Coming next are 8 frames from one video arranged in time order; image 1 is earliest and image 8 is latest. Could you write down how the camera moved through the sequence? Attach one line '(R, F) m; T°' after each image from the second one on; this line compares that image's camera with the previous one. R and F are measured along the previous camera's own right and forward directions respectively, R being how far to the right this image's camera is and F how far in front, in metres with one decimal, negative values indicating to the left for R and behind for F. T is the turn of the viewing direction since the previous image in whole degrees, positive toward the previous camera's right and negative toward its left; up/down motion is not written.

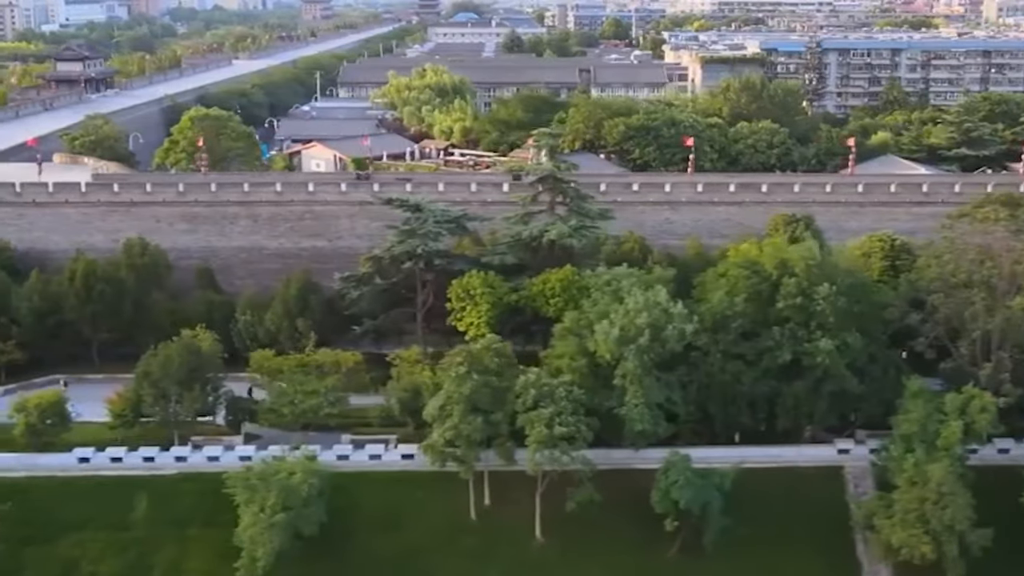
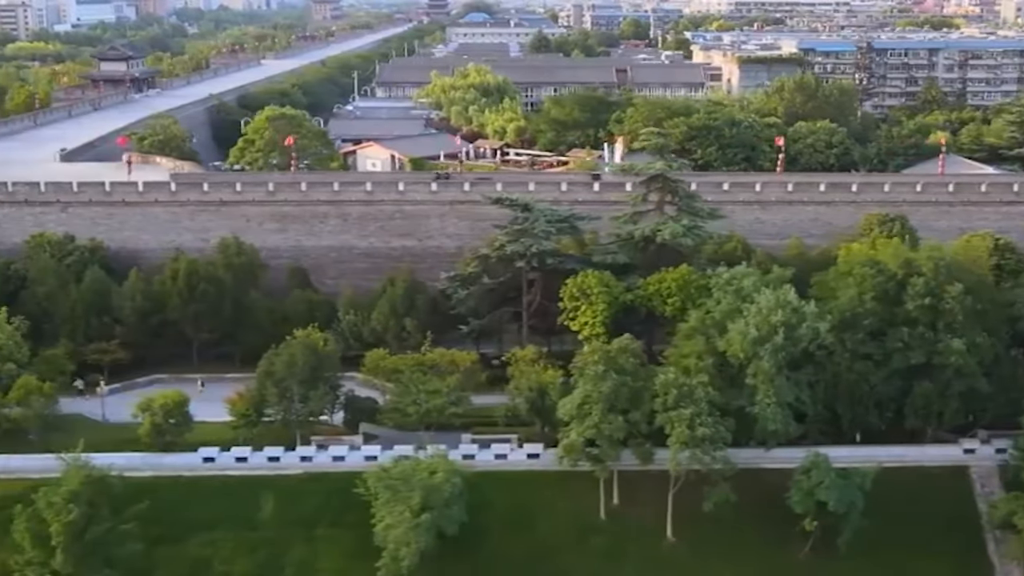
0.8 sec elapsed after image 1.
(-1.1, 0.0) m; 0°
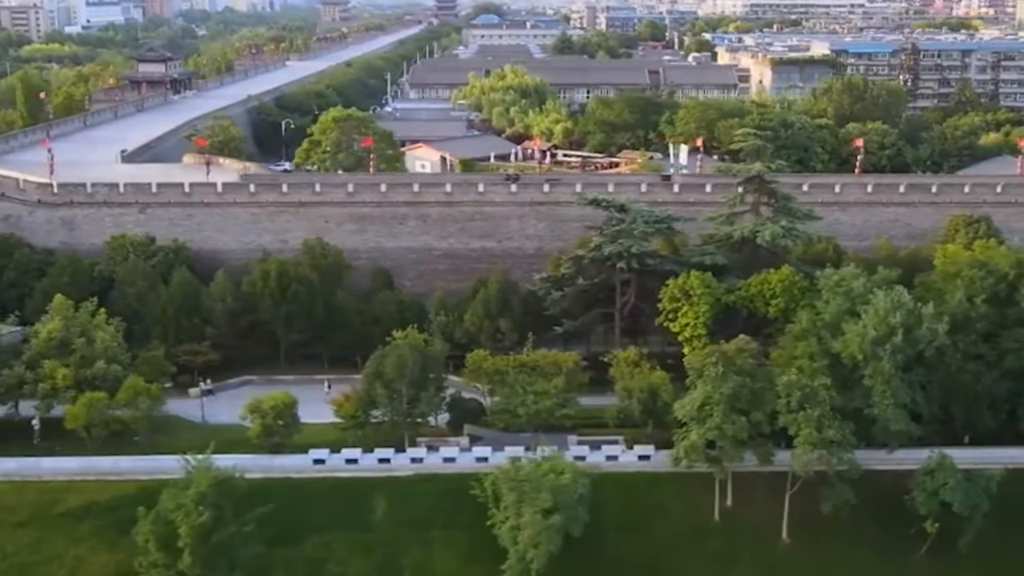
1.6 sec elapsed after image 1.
(-0.9, 0.0) m; 0°
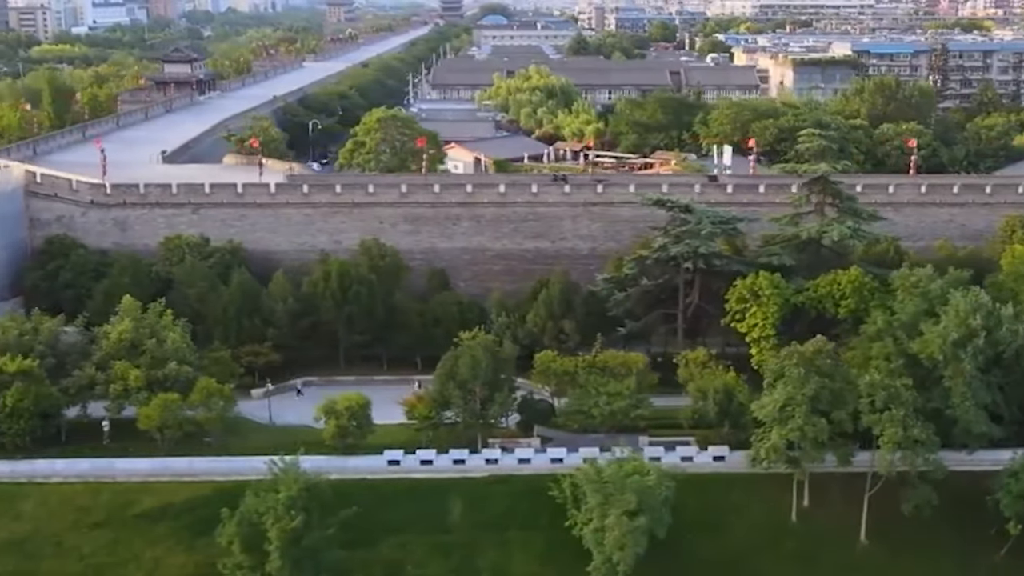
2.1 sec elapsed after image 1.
(-0.6, 0.0) m; 0°
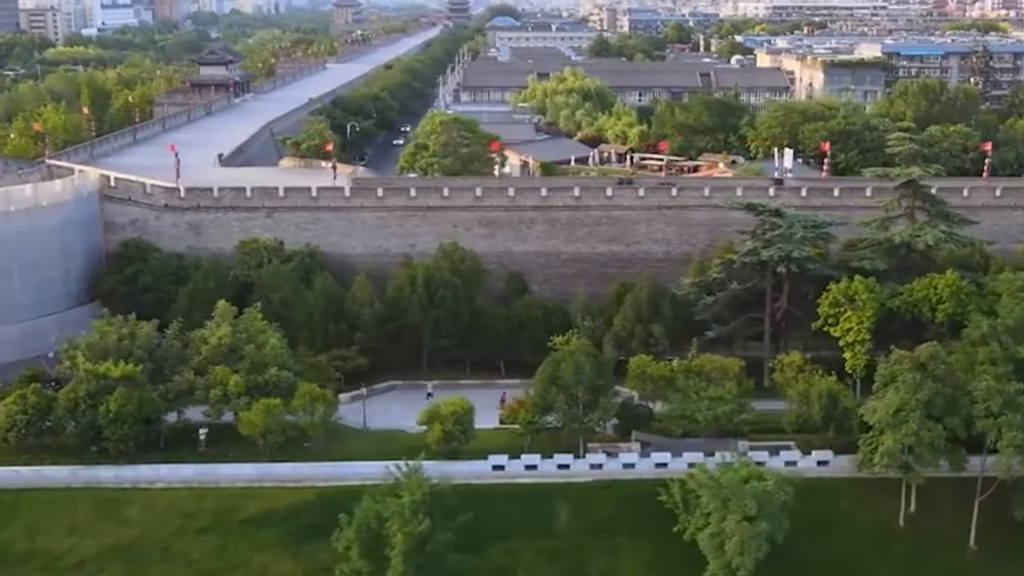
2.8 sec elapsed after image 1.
(-0.9, 0.0) m; 0°
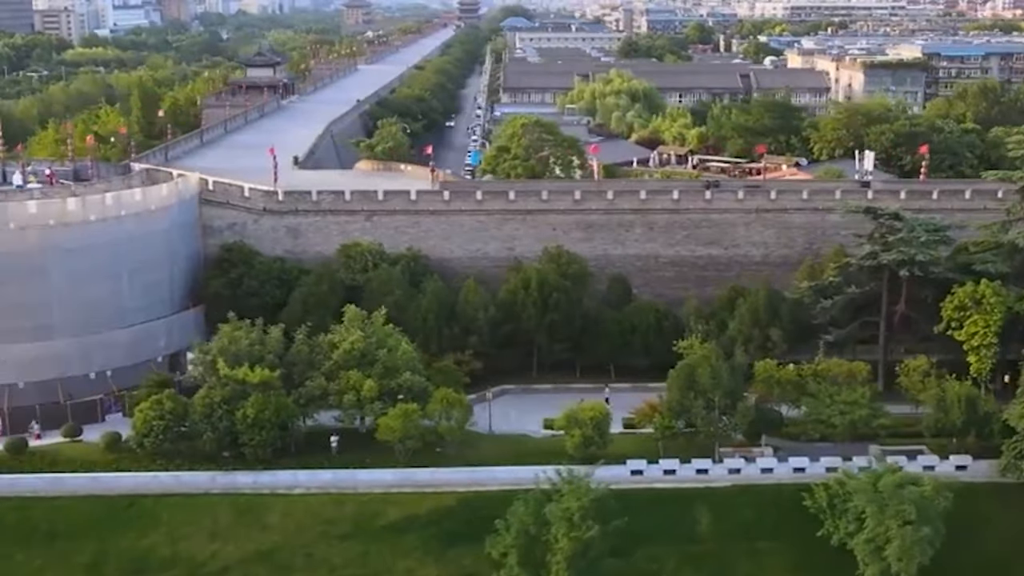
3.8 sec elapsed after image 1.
(-1.2, 0.0) m; 0°
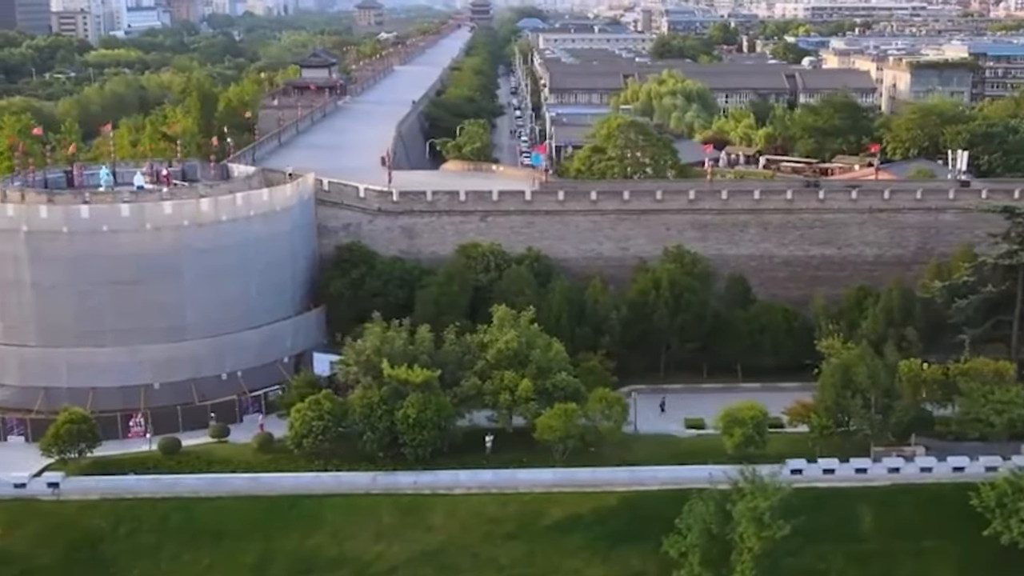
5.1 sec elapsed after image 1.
(-1.4, 0.0) m; 0°
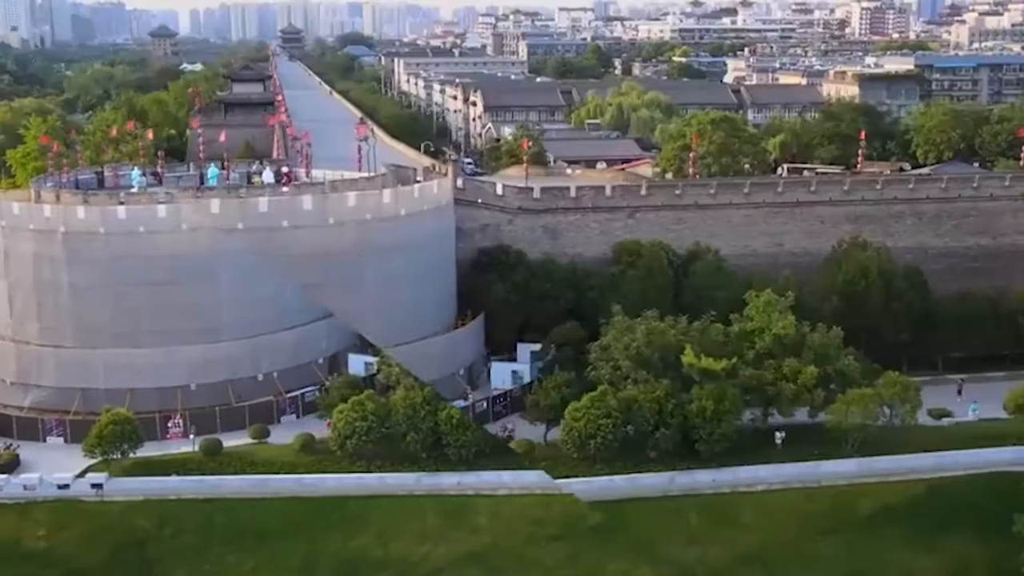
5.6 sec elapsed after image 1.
(-3.7, +1.5) m; +6°
